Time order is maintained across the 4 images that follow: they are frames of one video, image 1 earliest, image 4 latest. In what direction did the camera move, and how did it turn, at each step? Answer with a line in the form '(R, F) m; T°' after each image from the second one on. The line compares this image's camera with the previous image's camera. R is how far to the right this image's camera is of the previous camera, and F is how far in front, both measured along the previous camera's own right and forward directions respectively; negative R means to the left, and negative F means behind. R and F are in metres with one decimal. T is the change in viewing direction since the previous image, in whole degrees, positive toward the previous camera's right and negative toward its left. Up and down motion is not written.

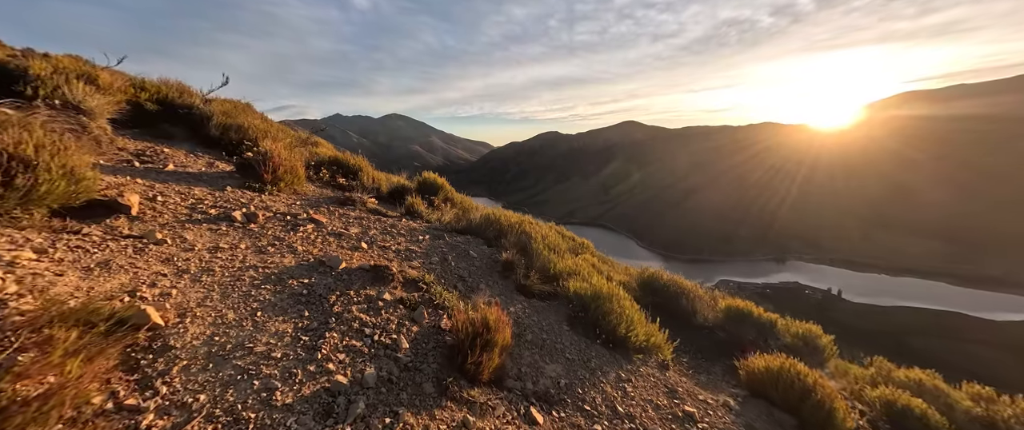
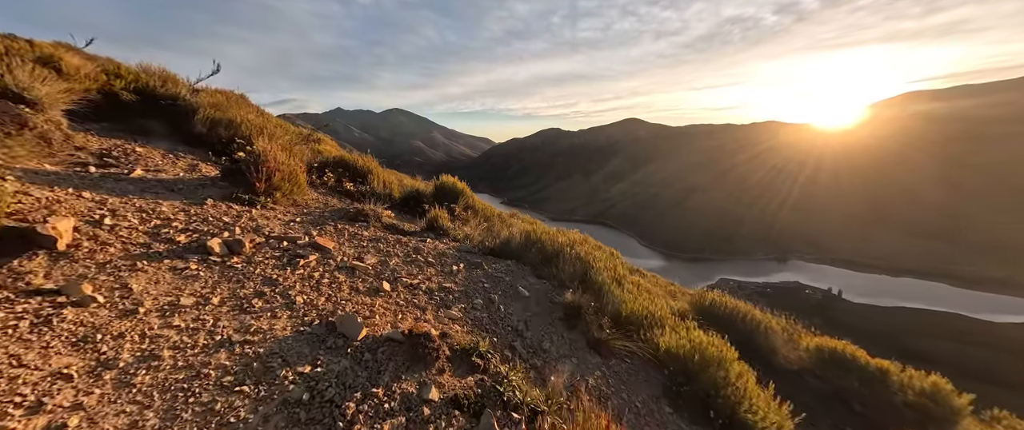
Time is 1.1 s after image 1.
(-0.7, +1.2) m; 0°
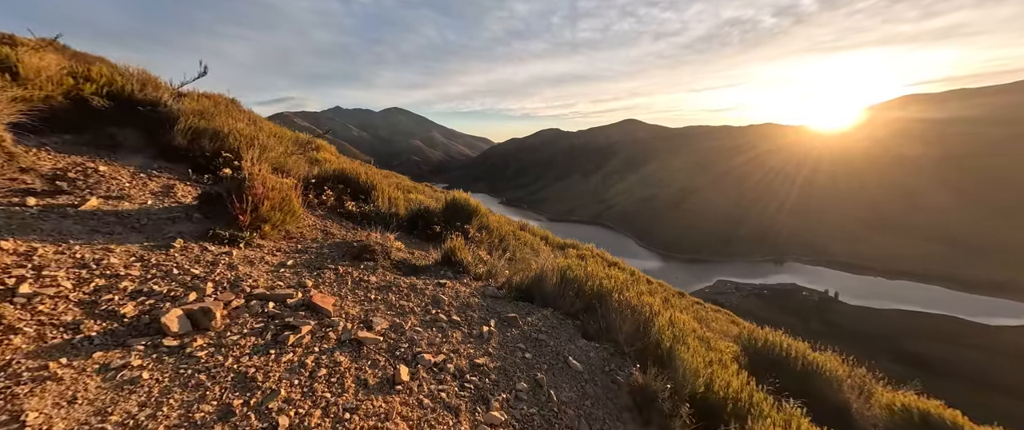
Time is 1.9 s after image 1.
(-0.4, +0.8) m; 0°
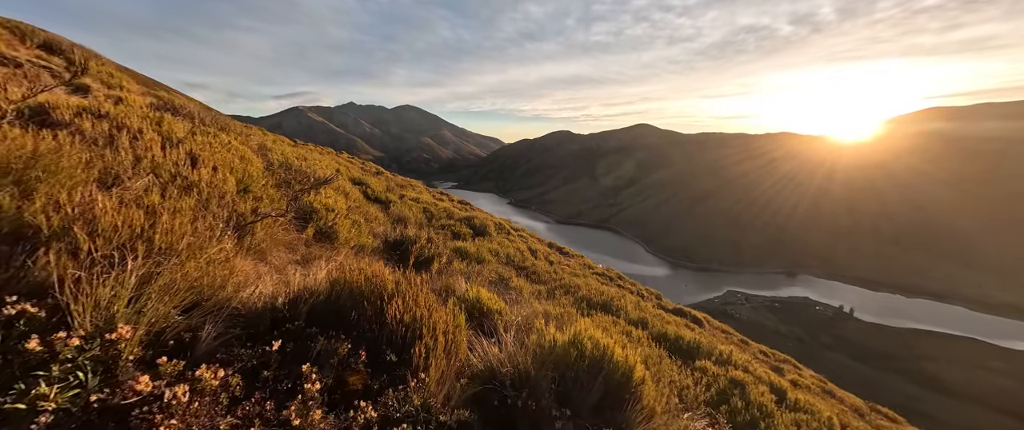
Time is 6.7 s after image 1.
(-1.9, +4.1) m; -1°
